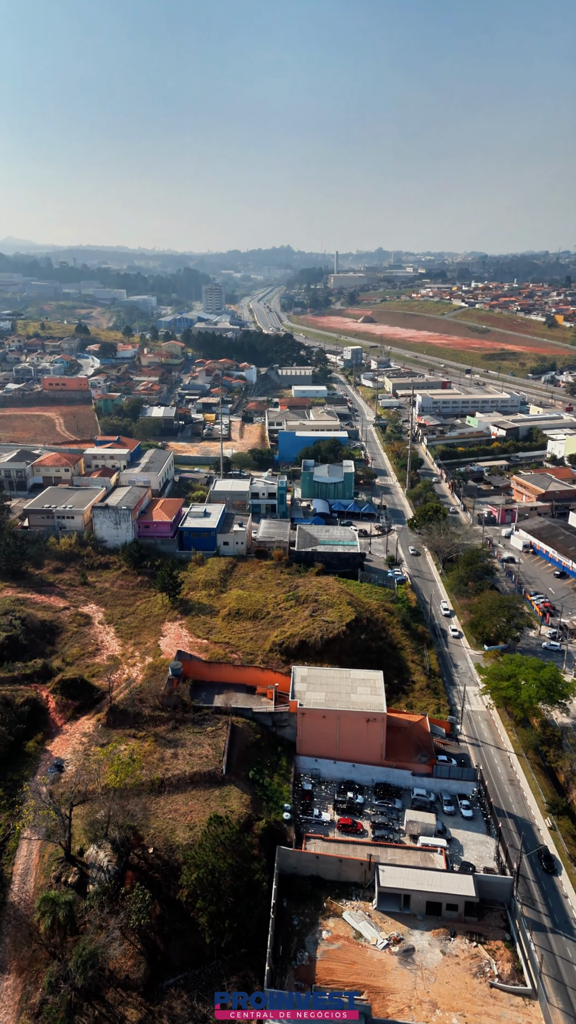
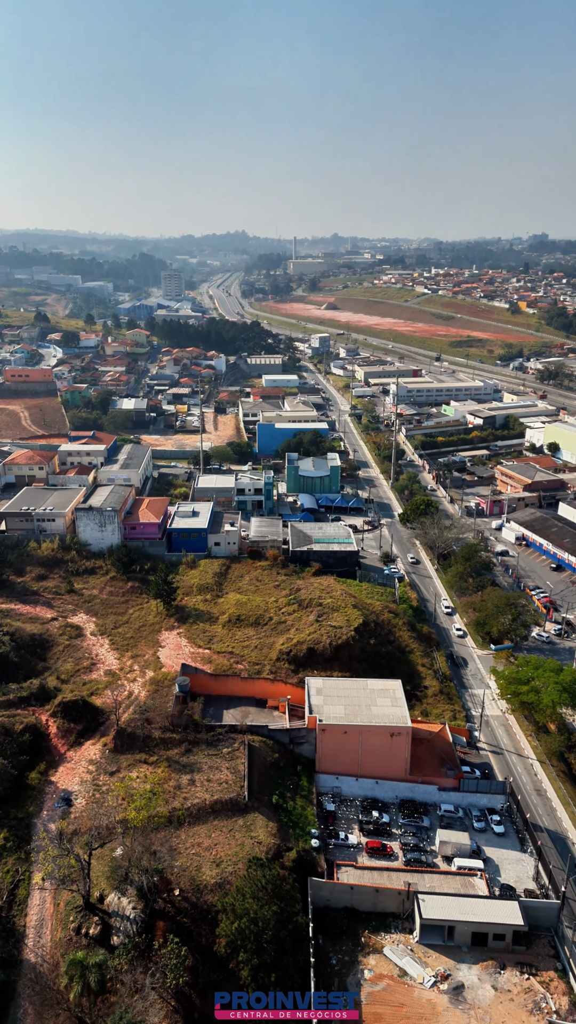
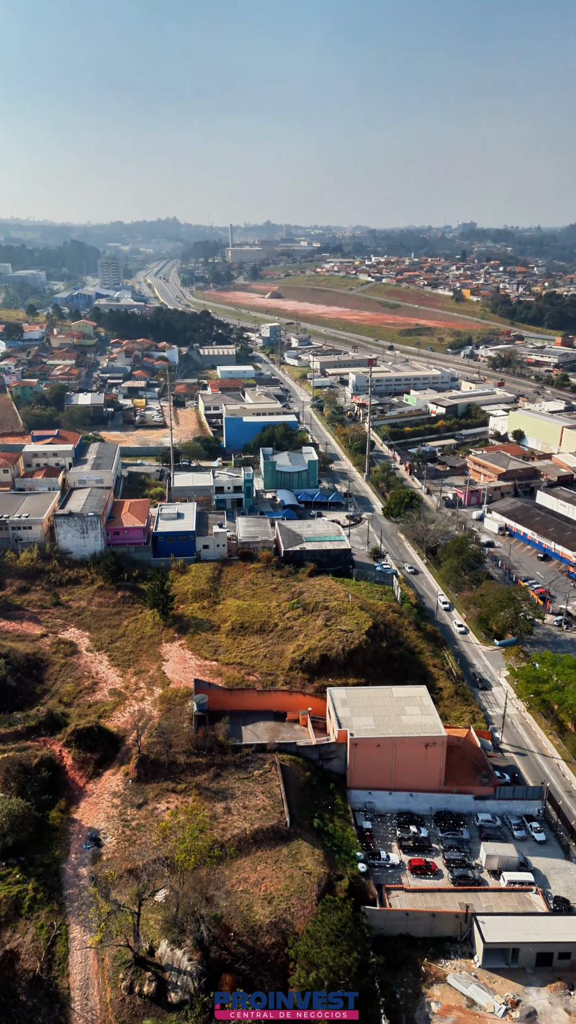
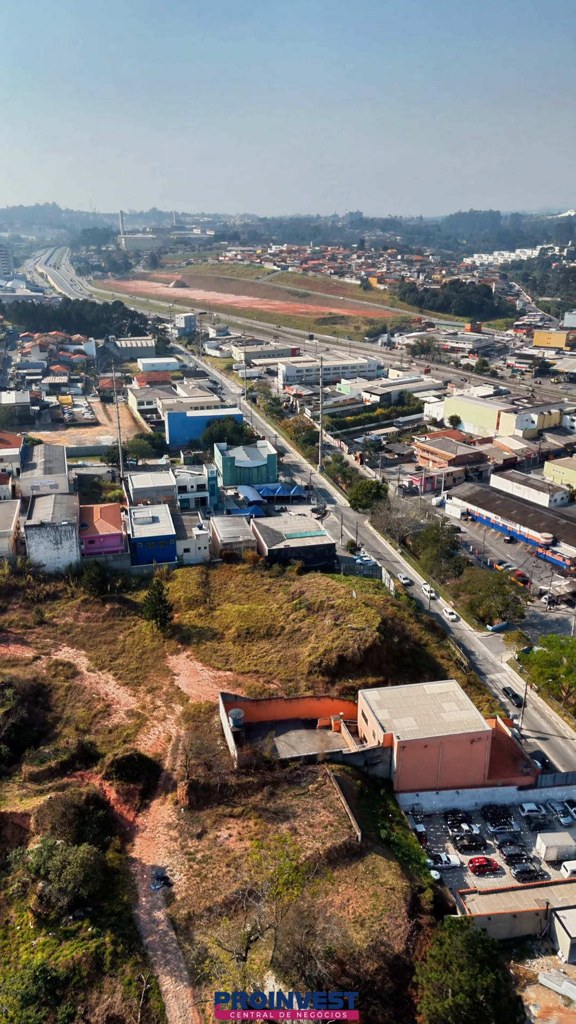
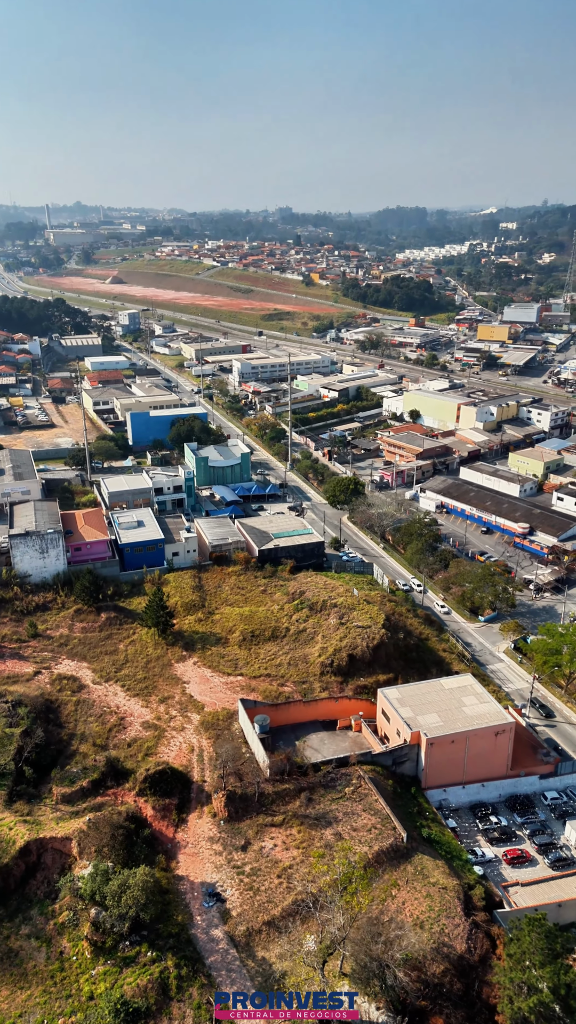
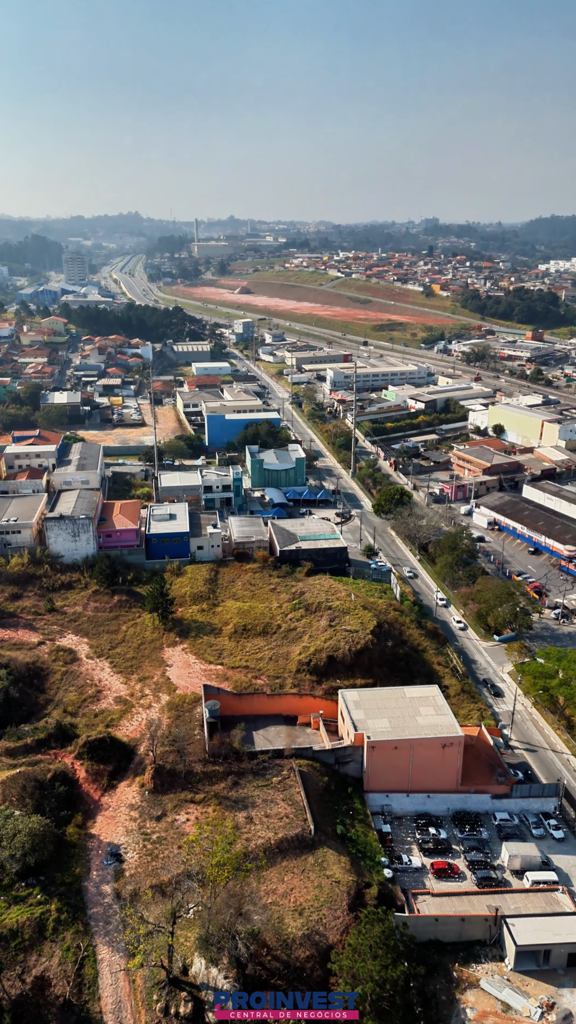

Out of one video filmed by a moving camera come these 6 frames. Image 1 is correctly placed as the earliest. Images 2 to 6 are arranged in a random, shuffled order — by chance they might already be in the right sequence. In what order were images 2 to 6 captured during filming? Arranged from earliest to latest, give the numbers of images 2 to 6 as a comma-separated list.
2, 3, 6, 4, 5
